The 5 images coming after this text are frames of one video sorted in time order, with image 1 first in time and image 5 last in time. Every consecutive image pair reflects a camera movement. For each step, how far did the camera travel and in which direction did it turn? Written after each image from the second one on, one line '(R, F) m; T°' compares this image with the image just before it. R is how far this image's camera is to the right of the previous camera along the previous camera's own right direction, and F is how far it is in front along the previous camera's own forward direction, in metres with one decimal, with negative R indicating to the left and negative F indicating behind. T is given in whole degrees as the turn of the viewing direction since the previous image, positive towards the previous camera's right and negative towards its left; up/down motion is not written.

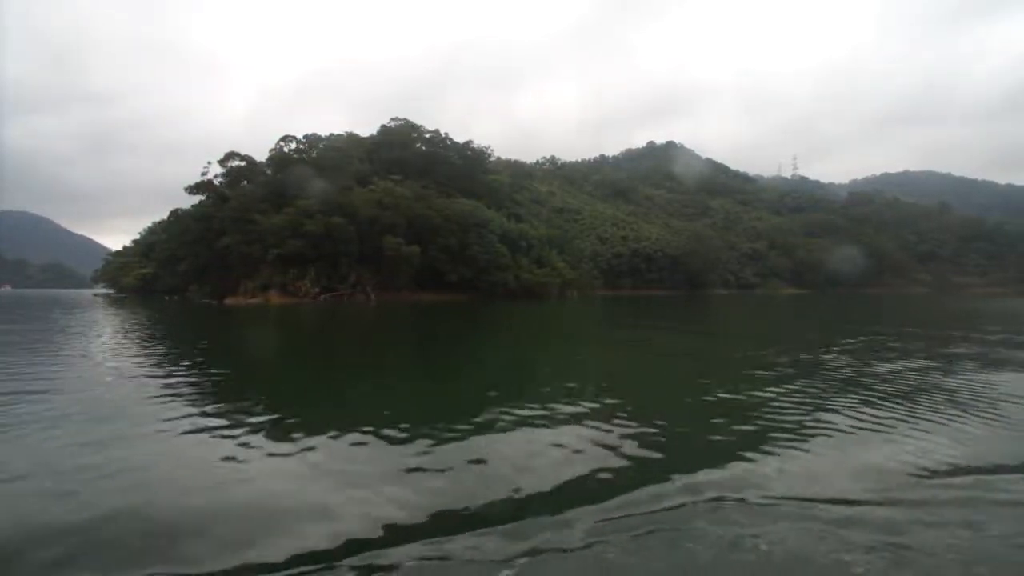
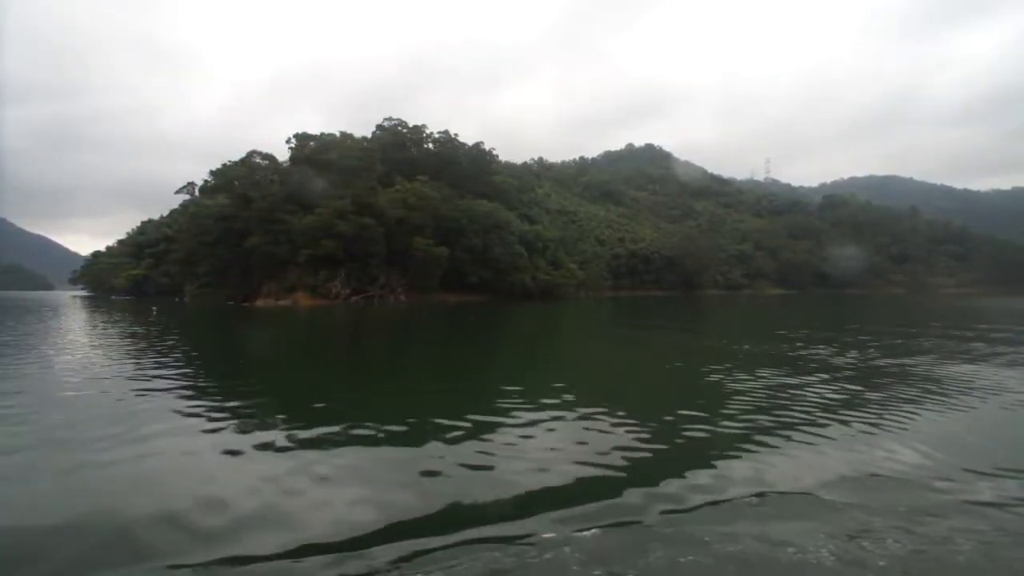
(-1.8, -0.1) m; +3°
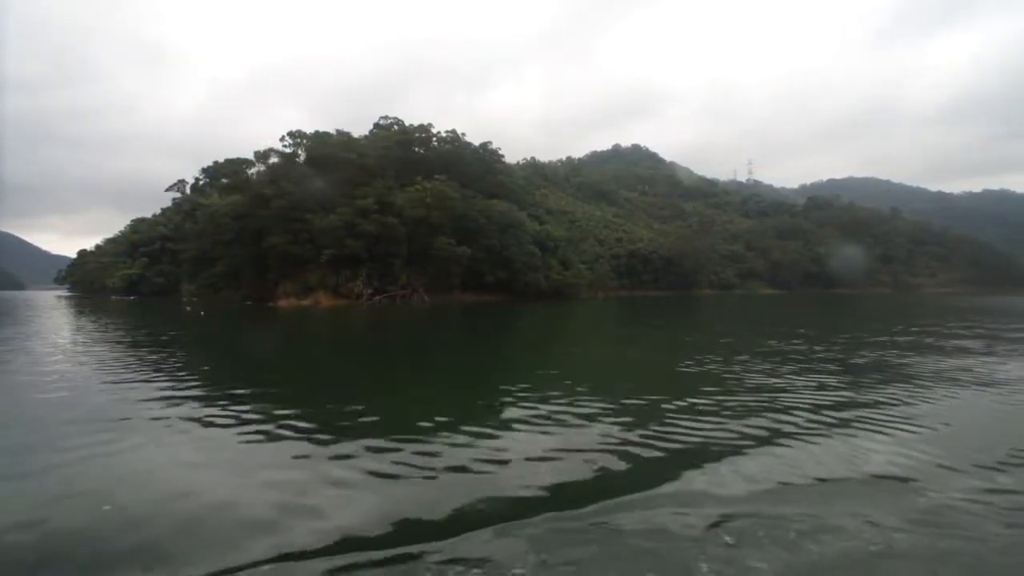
(-1.3, 0.0) m; +2°
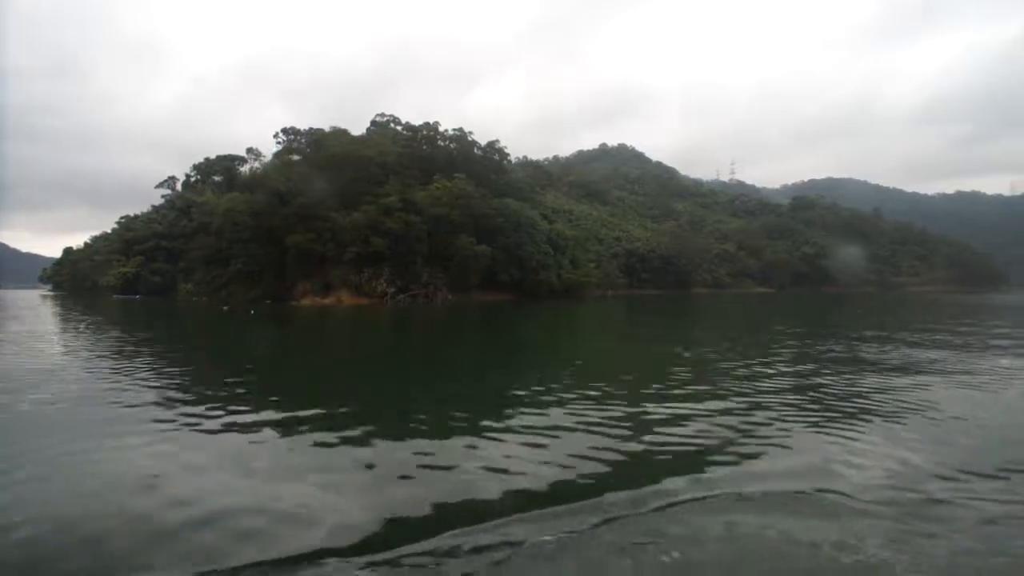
(-1.3, 0.0) m; +2°
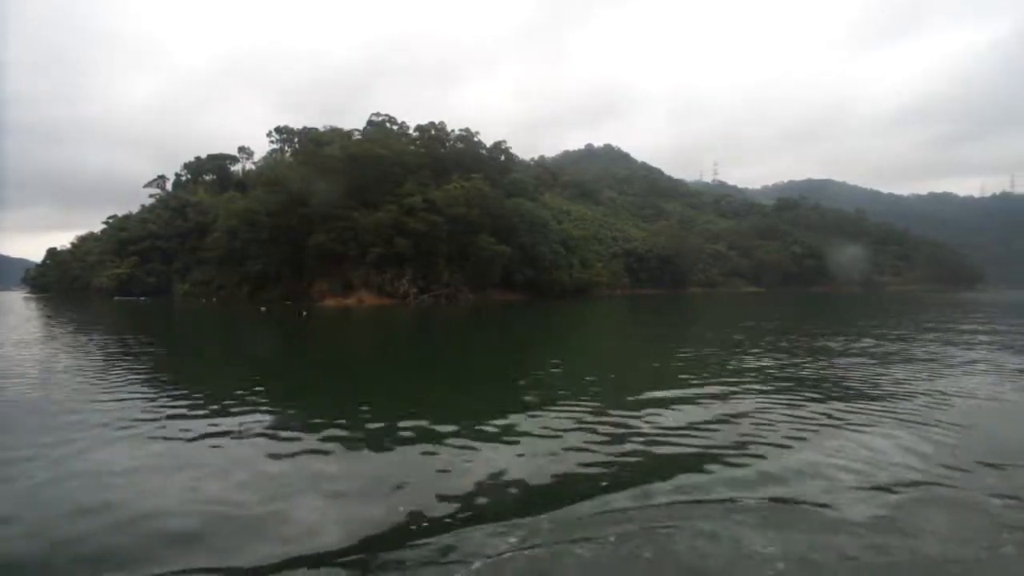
(-1.3, +0.1) m; +2°
